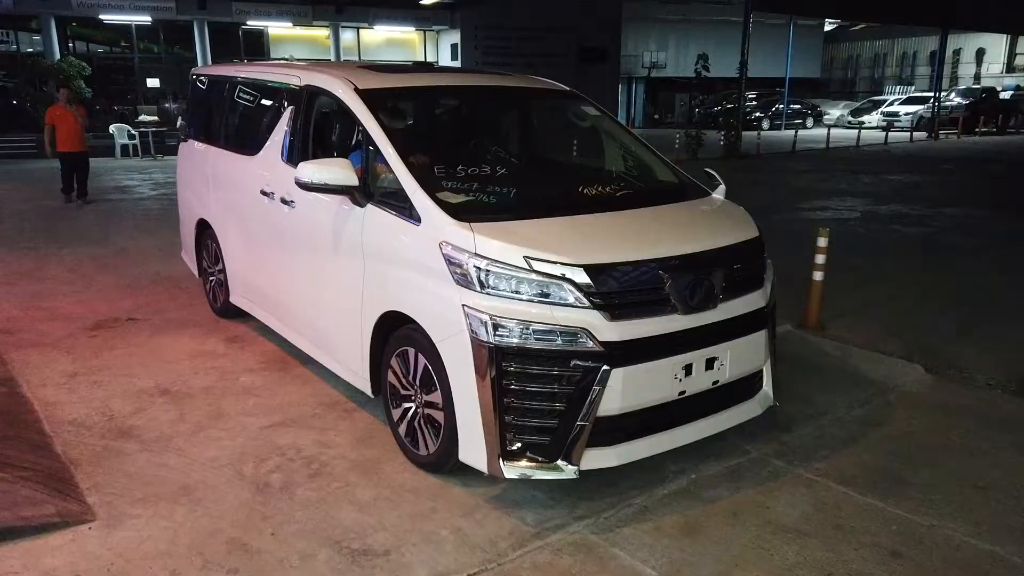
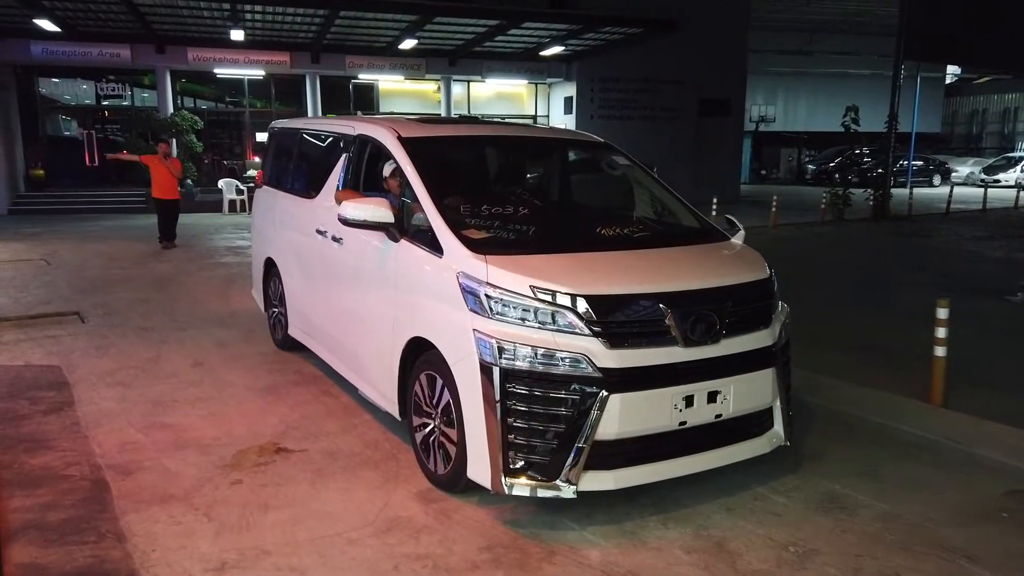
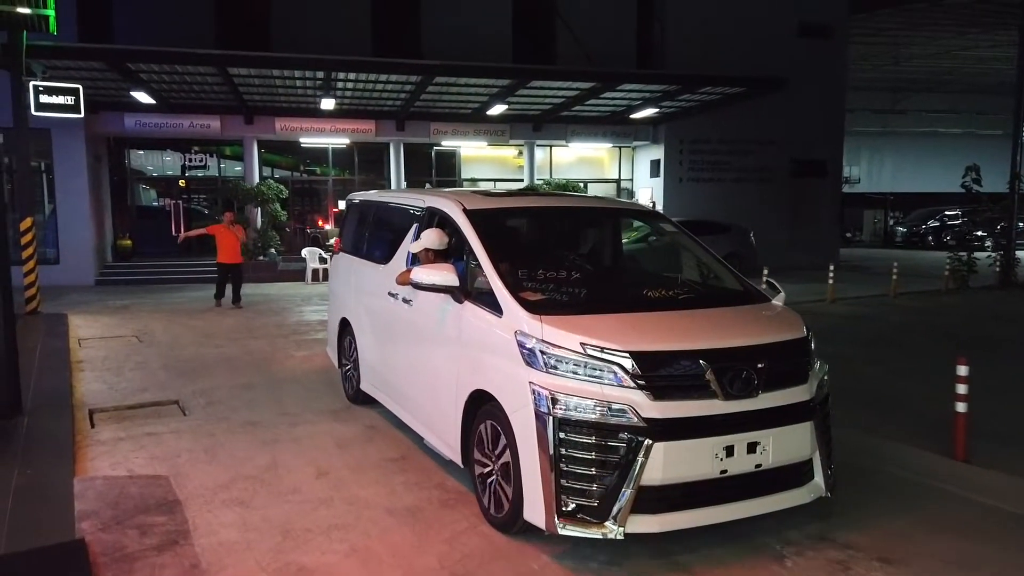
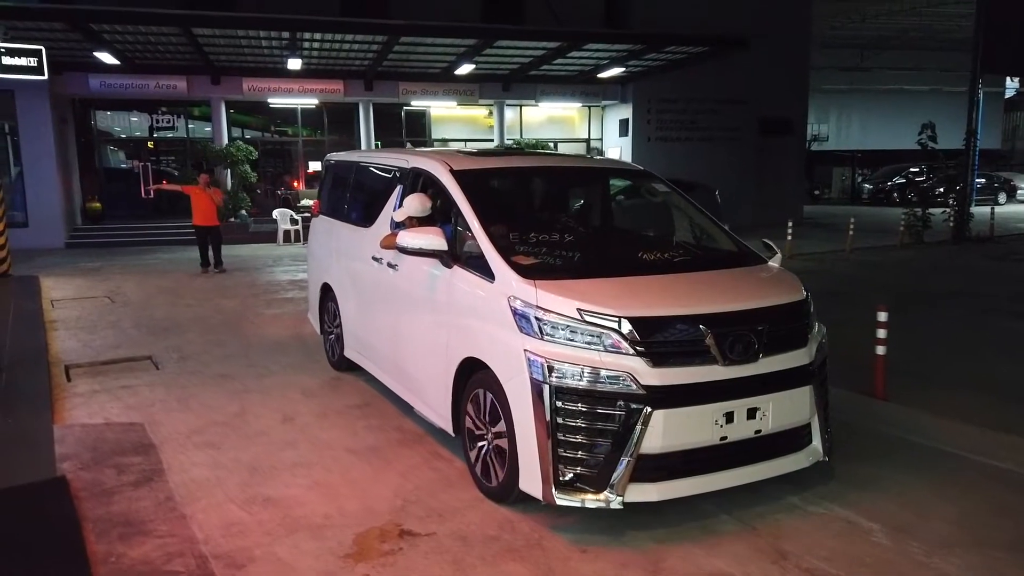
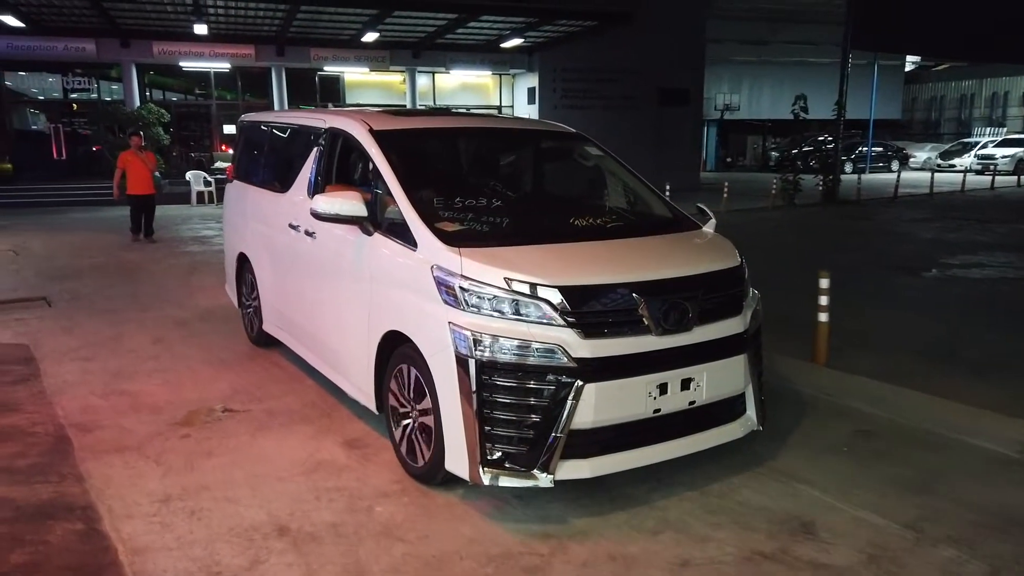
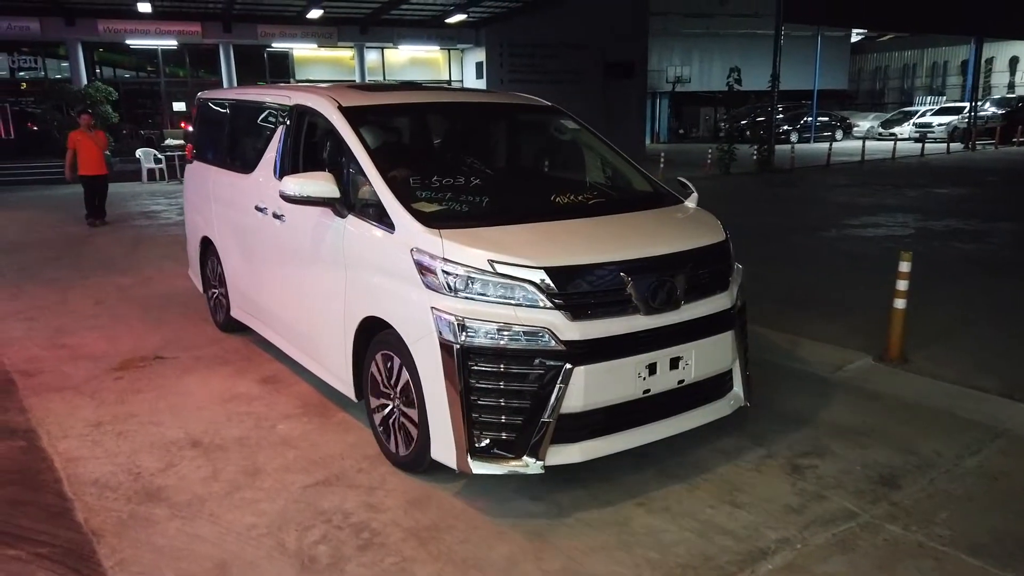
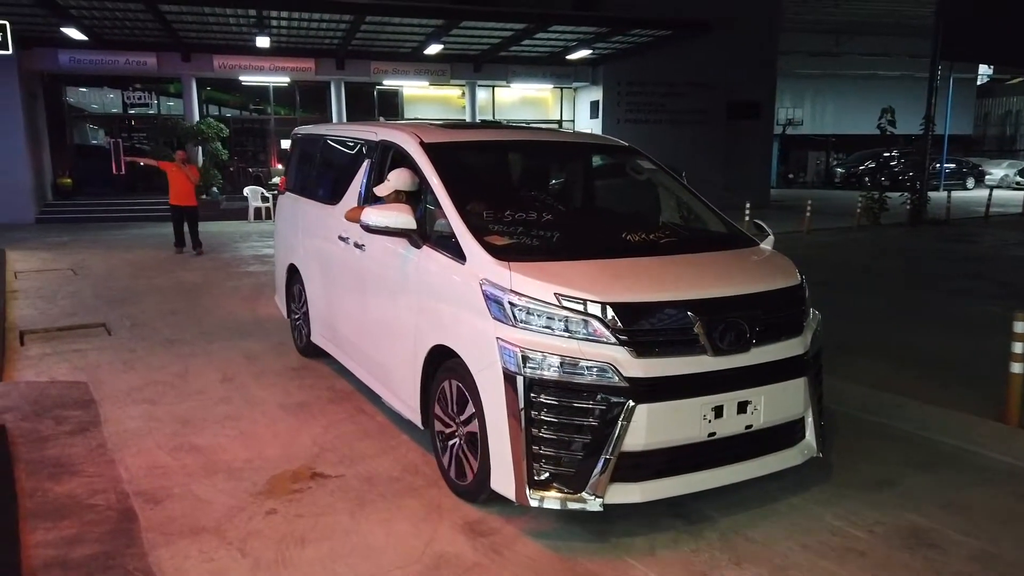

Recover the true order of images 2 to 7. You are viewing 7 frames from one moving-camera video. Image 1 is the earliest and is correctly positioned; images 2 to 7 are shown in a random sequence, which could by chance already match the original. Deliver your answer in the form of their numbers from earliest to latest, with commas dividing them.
6, 5, 2, 7, 4, 3
